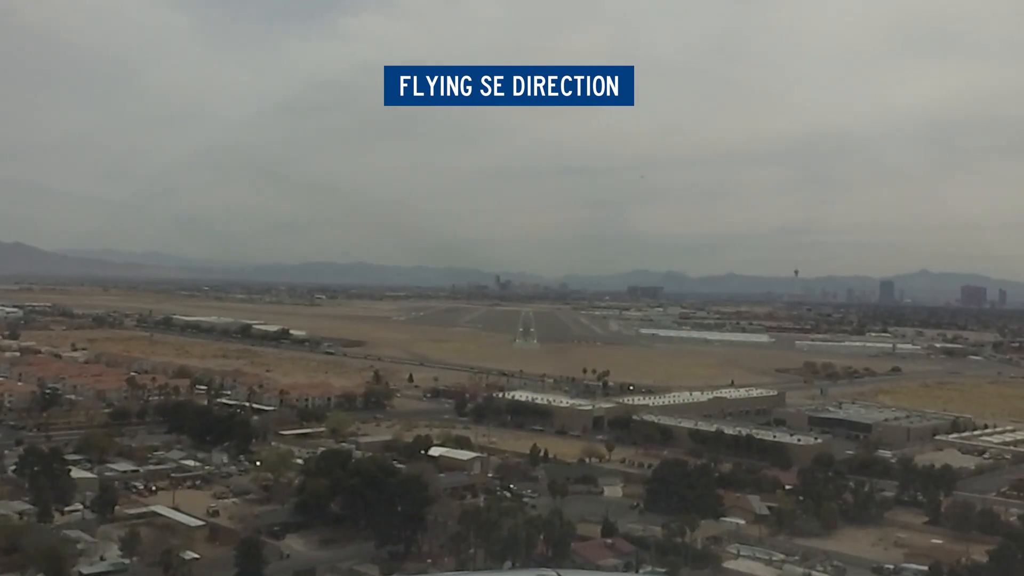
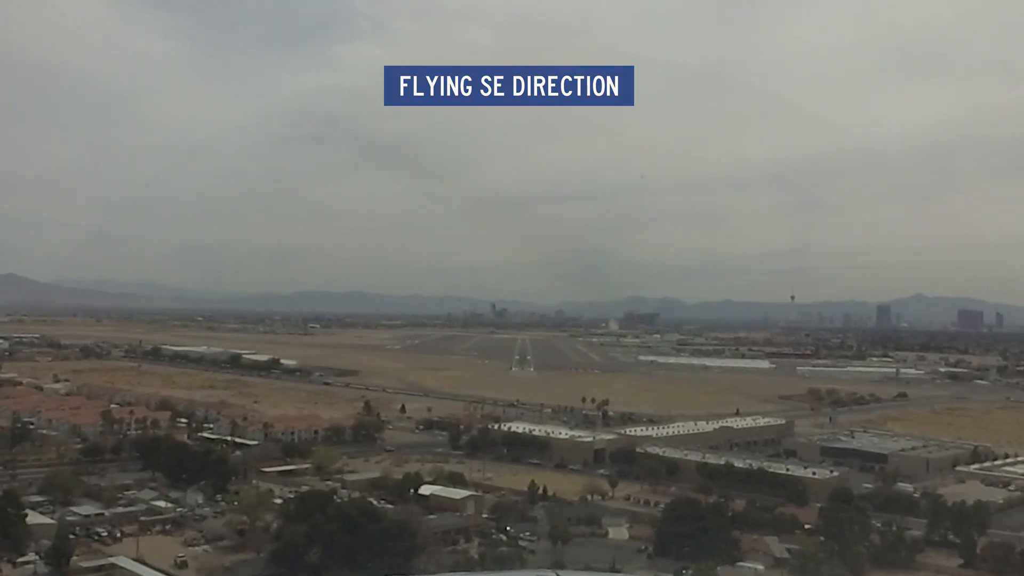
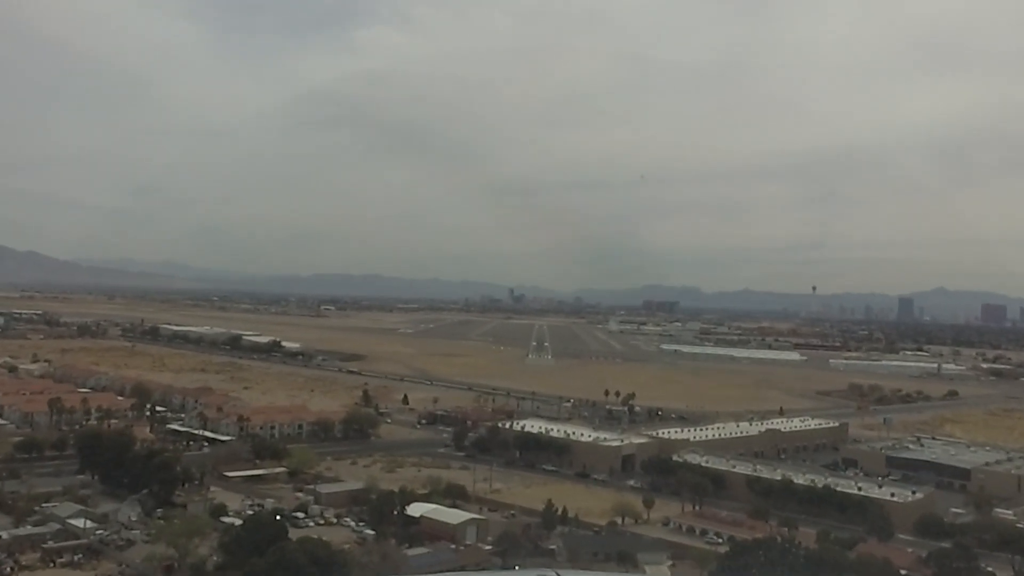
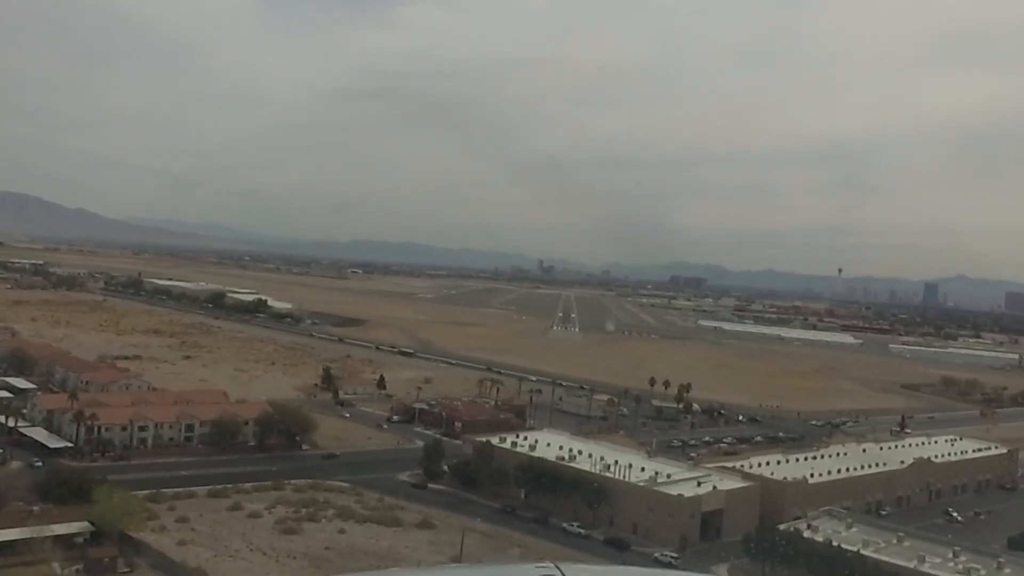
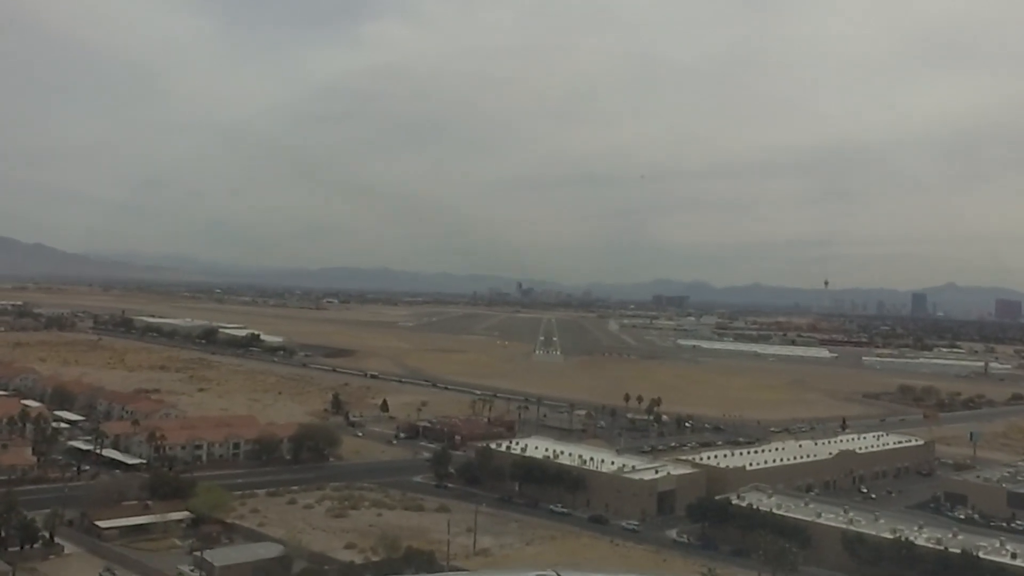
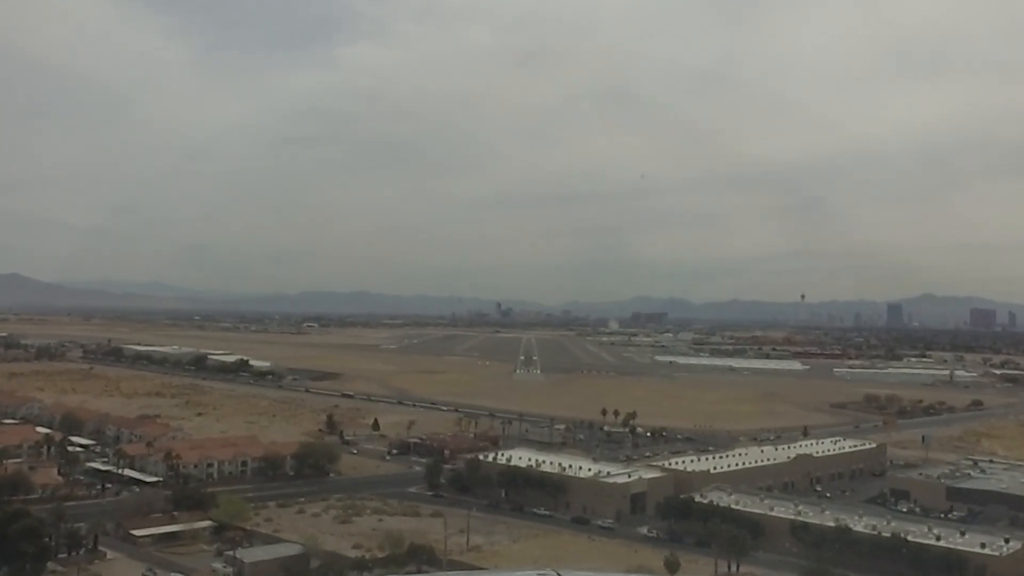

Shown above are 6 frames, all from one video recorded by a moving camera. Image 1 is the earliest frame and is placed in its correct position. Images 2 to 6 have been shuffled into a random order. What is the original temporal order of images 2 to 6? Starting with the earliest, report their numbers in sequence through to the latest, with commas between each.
2, 3, 6, 5, 4
